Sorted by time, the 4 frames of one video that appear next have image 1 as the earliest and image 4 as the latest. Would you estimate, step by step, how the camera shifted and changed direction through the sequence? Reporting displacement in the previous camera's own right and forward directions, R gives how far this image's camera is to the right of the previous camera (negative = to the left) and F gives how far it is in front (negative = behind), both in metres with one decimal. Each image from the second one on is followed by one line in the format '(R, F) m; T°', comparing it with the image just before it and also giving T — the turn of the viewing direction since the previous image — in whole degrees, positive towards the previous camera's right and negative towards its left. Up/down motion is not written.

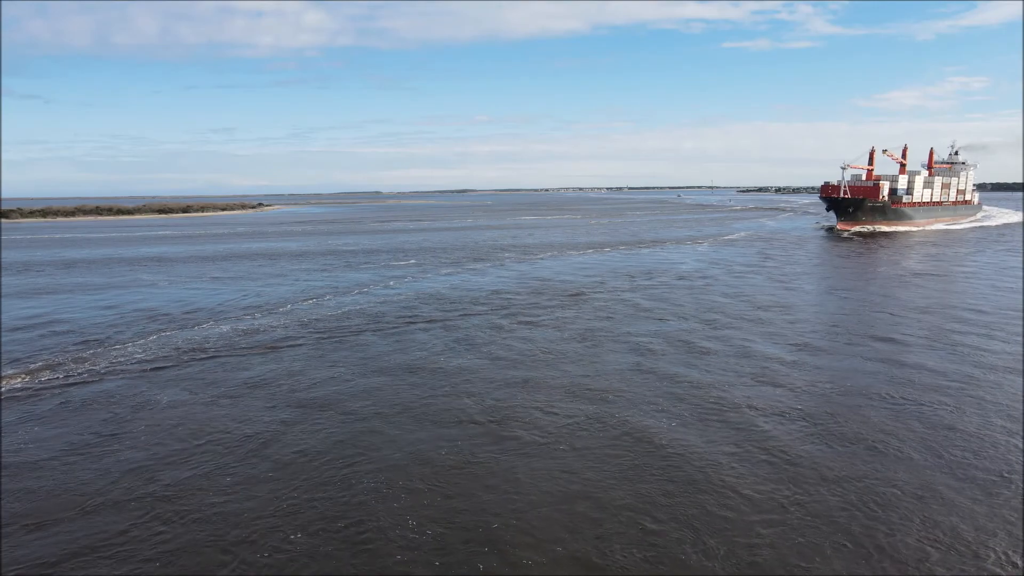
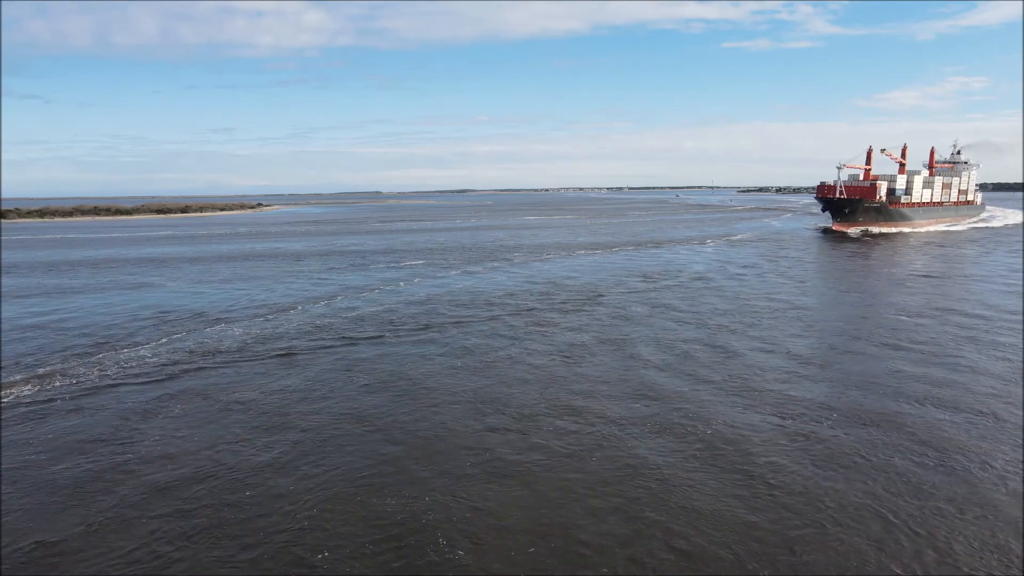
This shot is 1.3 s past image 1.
(-0.3, +0.2) m; 0°
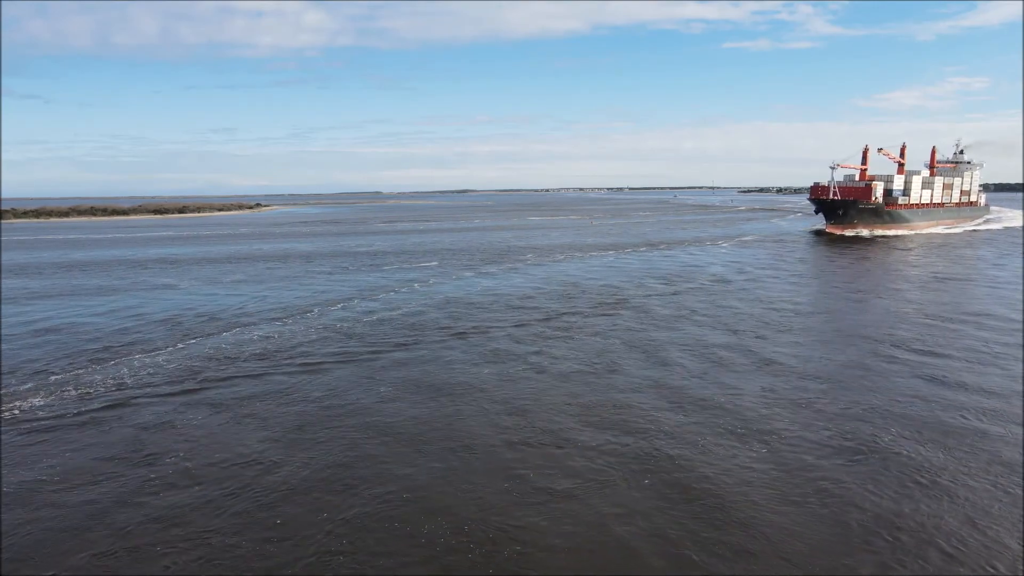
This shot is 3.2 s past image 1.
(-0.7, +0.4) m; 0°
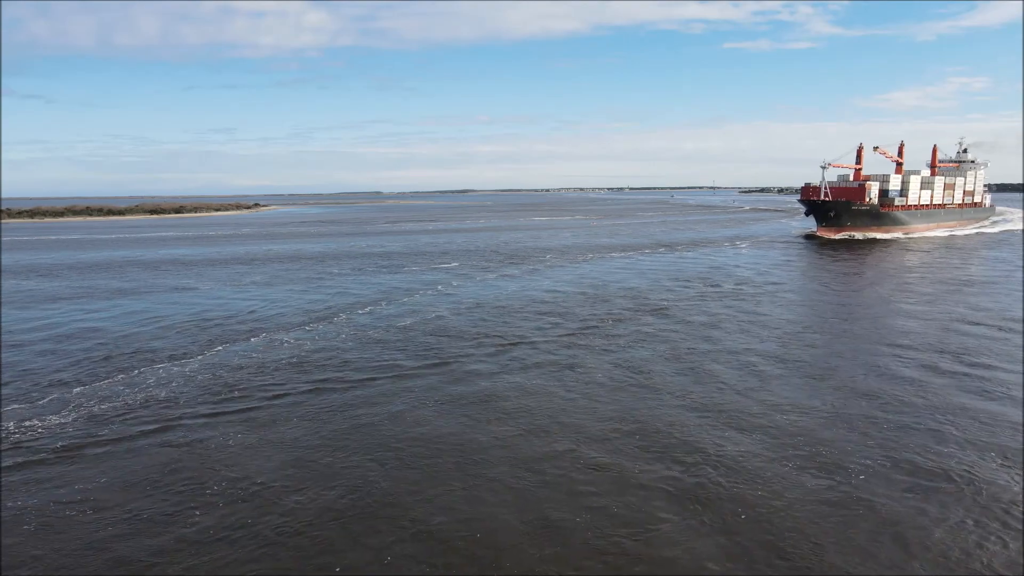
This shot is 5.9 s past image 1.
(-0.9, +0.4) m; 0°
